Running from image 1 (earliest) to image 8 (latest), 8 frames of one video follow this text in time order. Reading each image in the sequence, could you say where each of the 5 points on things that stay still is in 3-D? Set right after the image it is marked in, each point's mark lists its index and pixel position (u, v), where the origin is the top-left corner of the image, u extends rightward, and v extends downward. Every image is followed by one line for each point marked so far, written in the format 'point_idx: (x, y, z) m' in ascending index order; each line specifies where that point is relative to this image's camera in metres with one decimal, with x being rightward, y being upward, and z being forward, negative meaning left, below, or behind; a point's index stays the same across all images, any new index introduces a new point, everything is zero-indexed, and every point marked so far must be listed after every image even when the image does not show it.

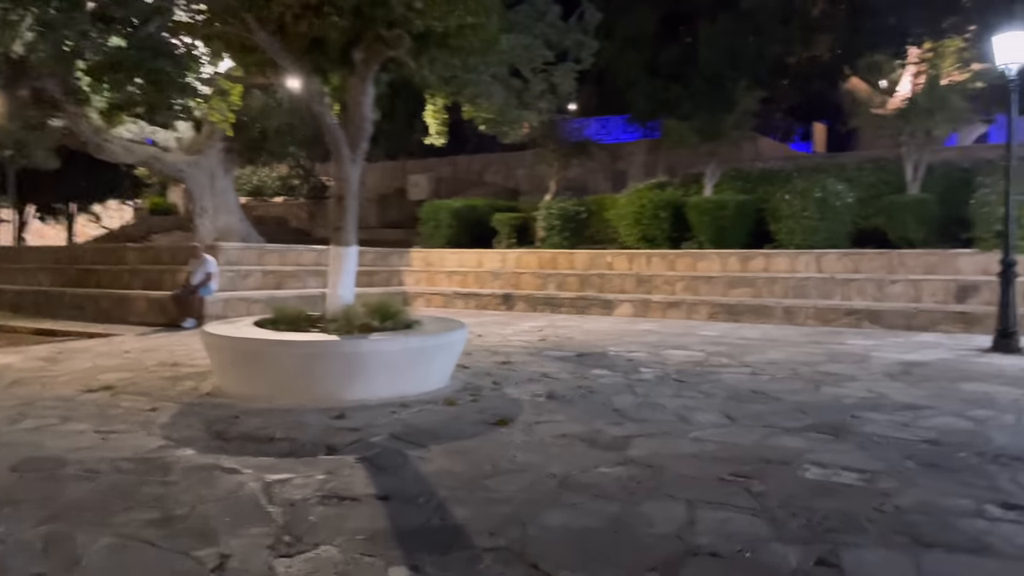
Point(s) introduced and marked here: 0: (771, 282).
0: (+4.3, +0.1, +13.3) m
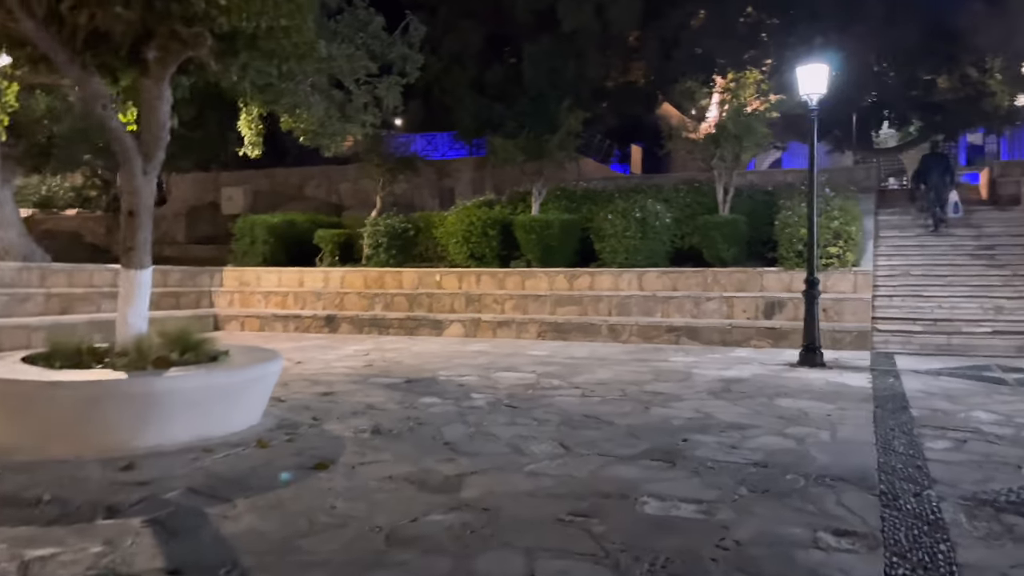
0: (+1.4, -0.2, +13.4) m
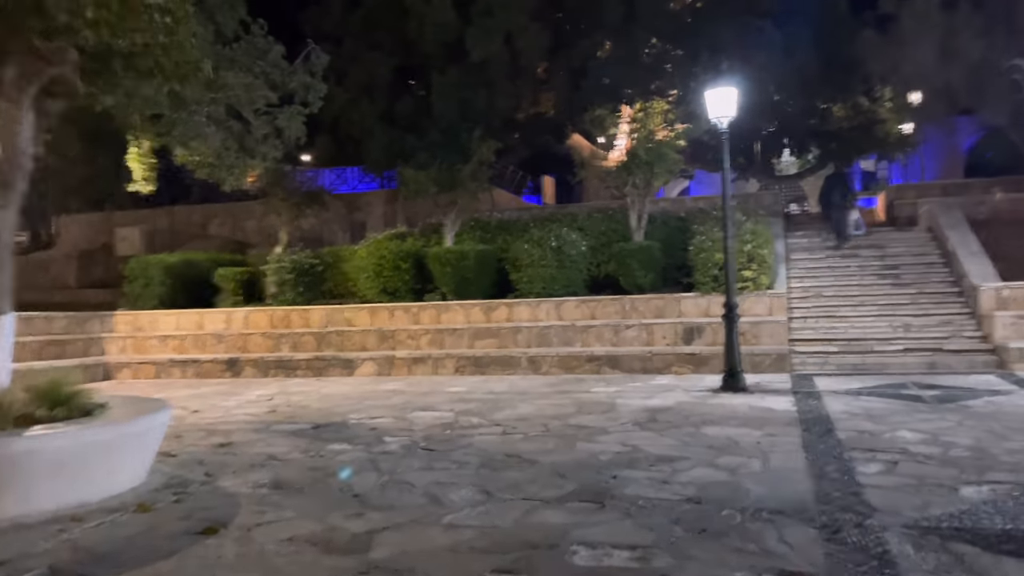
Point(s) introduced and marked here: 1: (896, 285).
0: (0.0, -0.7, +13.1) m
1: (+6.5, +0.1, +13.6) m
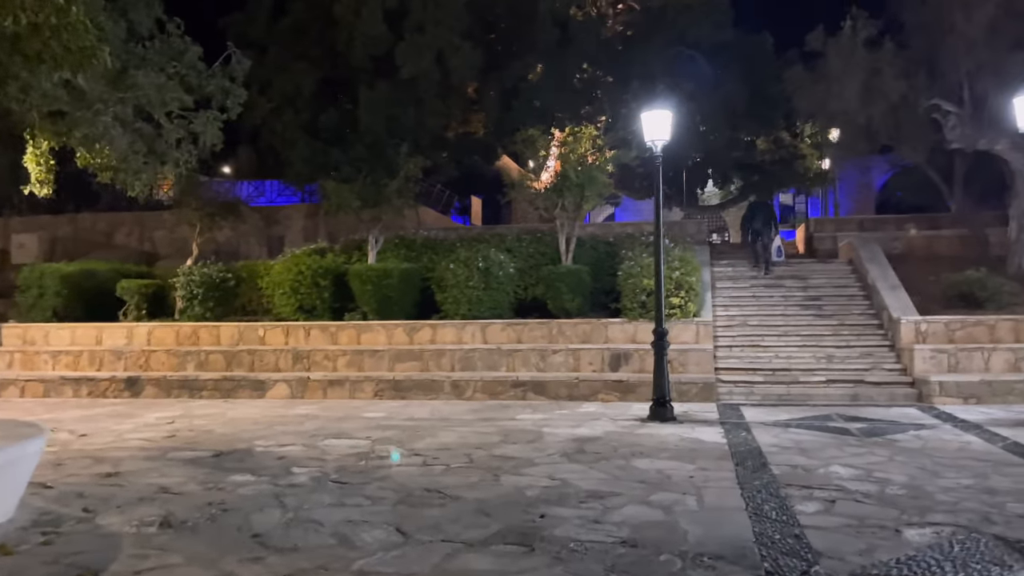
0: (-1.2, -1.0, +12.5) m
1: (+5.2, -0.5, +13.7) m
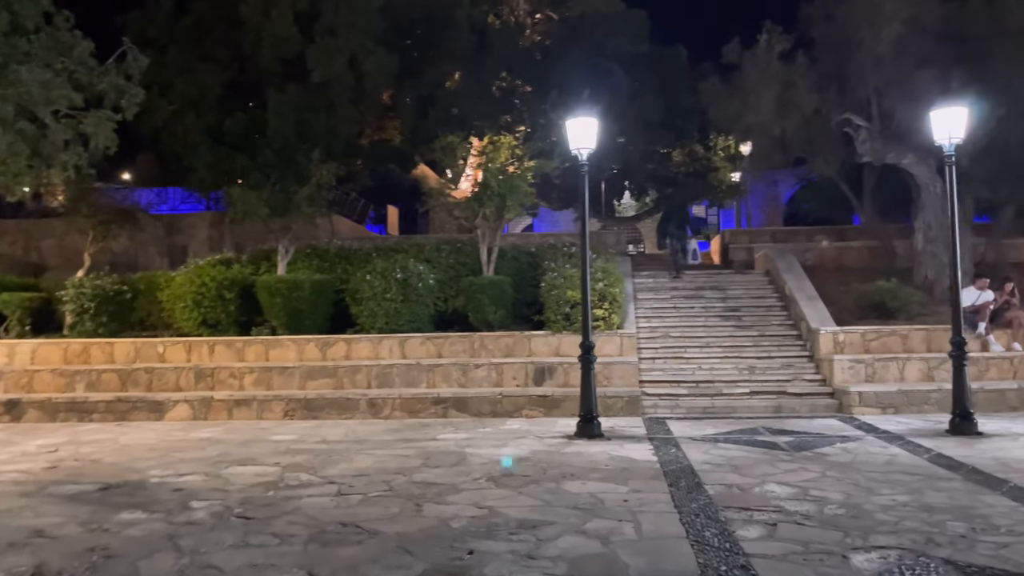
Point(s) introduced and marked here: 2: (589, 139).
0: (-2.4, -1.2, +11.9) m
1: (+3.9, -0.7, +13.7) m
2: (+0.9, +1.7, +9.3) m
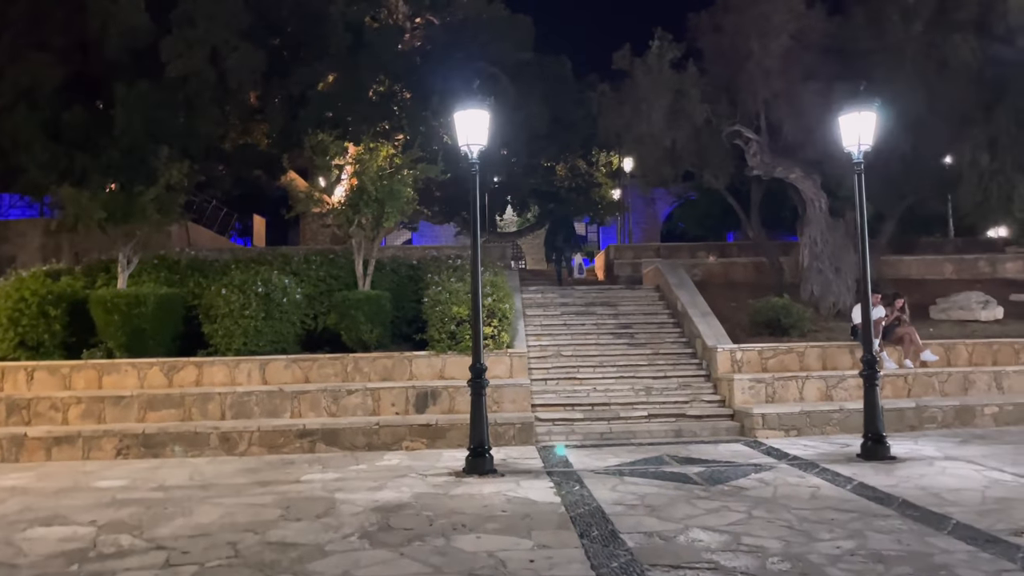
0: (-3.9, -1.4, +10.3) m
1: (+1.9, -0.9, +13.0) m
2: (-0.3, +1.6, +8.2) m
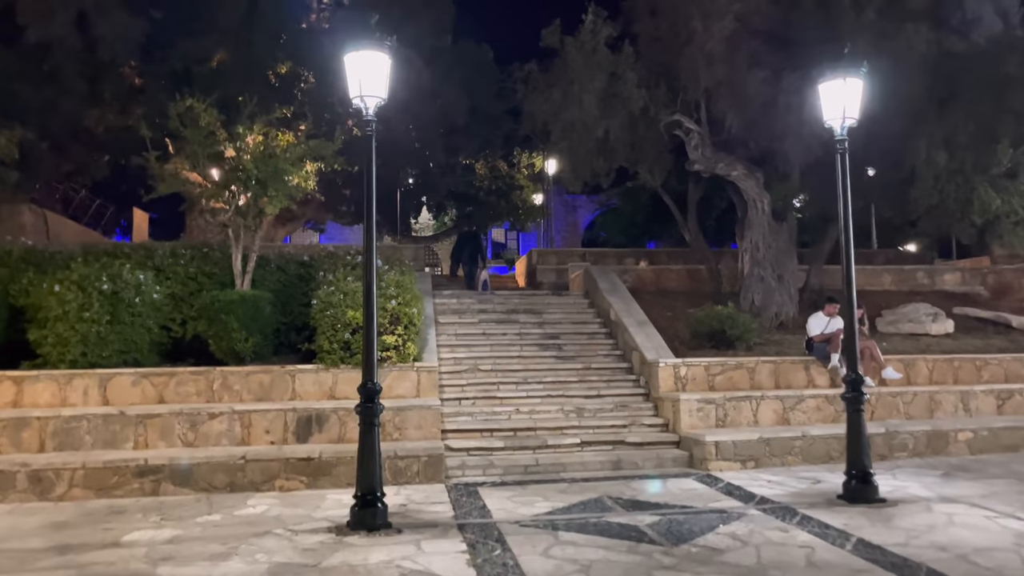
0: (-4.9, -1.4, +8.0) m
1: (+0.7, -1.0, +11.3) m
2: (-1.1, +1.6, +6.3) m
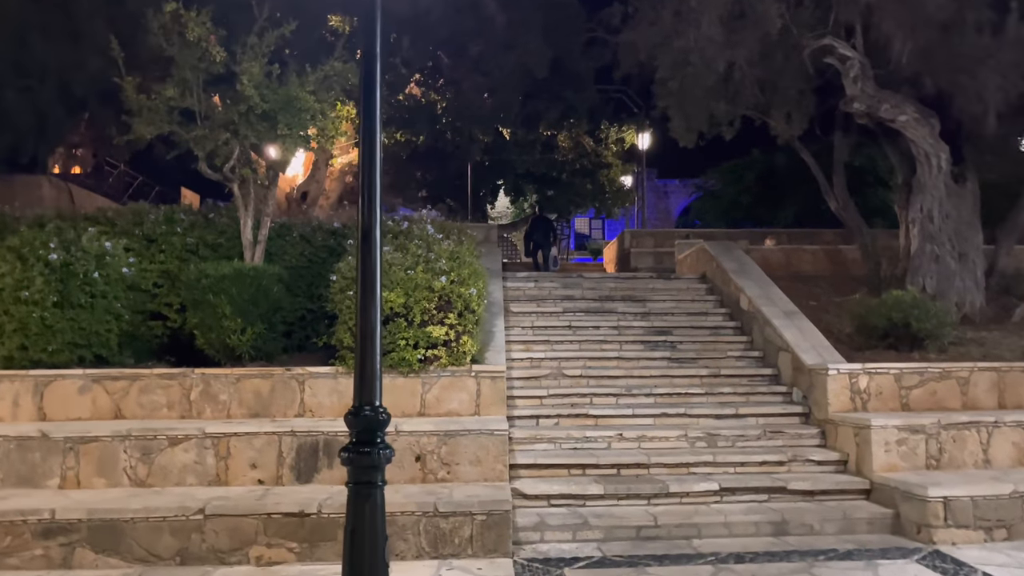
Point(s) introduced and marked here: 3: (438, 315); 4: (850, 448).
0: (-4.2, -1.1, +5.5) m
1: (+1.7, -0.7, +8.2) m
2: (-0.5, +1.8, +3.5) m
3: (-0.6, -0.2, +6.6) m
4: (+2.7, -1.3, +6.4) m
